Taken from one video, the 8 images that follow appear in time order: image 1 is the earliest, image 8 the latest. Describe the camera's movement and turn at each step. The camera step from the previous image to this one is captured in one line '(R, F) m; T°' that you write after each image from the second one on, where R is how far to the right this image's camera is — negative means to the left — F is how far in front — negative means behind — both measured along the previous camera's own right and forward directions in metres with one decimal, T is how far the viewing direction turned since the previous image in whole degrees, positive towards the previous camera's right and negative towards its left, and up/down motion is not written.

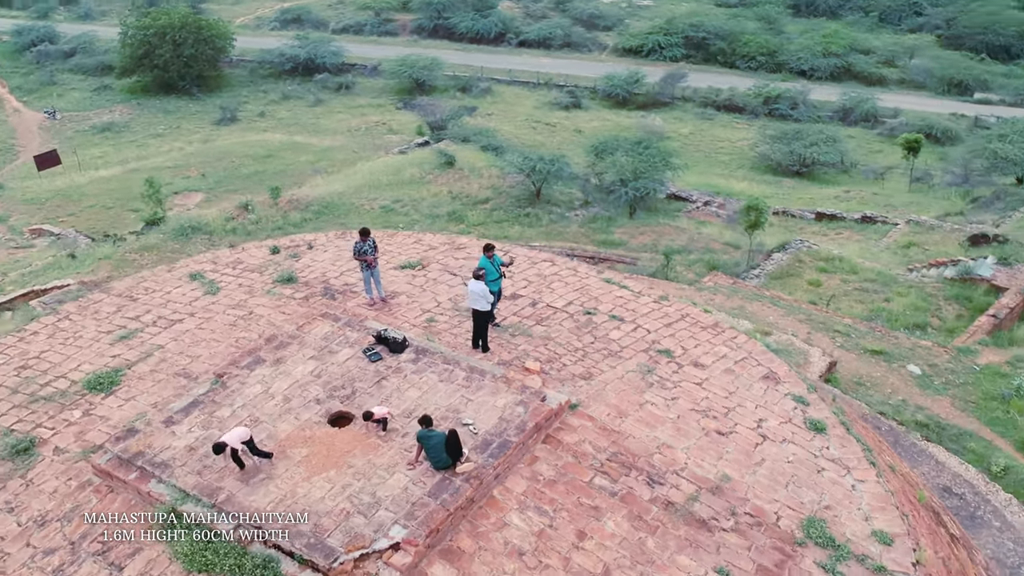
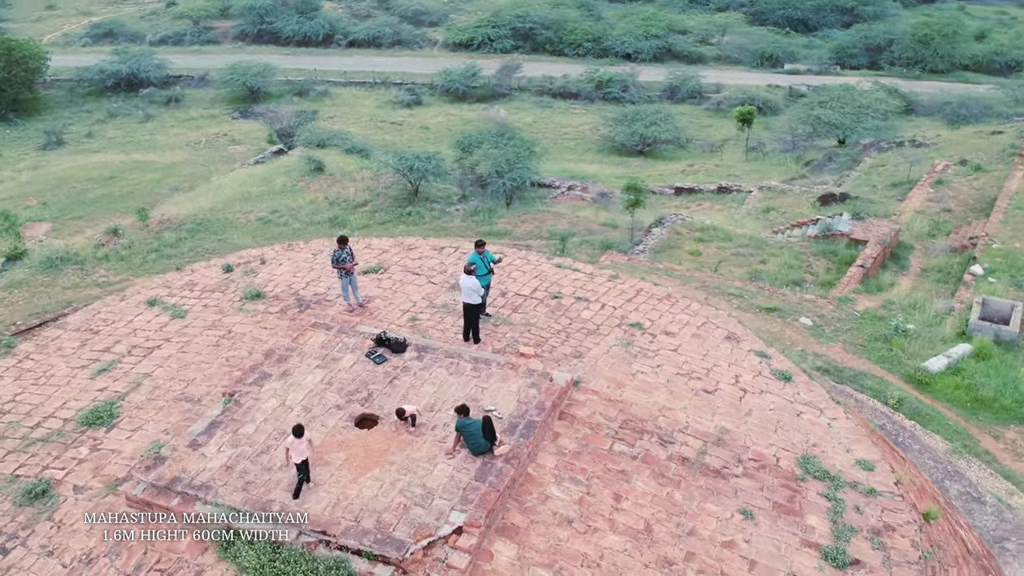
(-0.9, -0.2) m; +10°
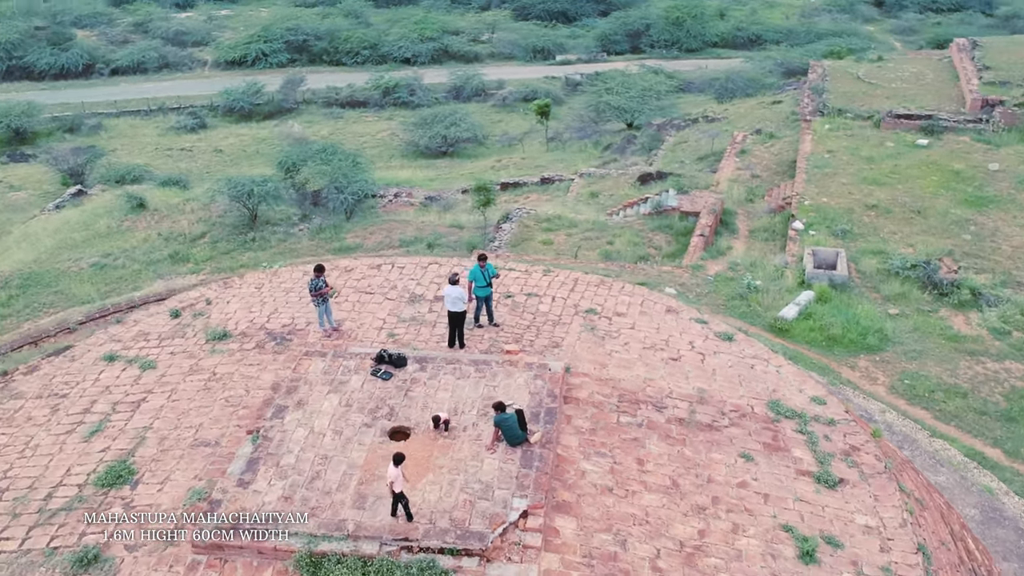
(-1.2, -0.3) m; +13°
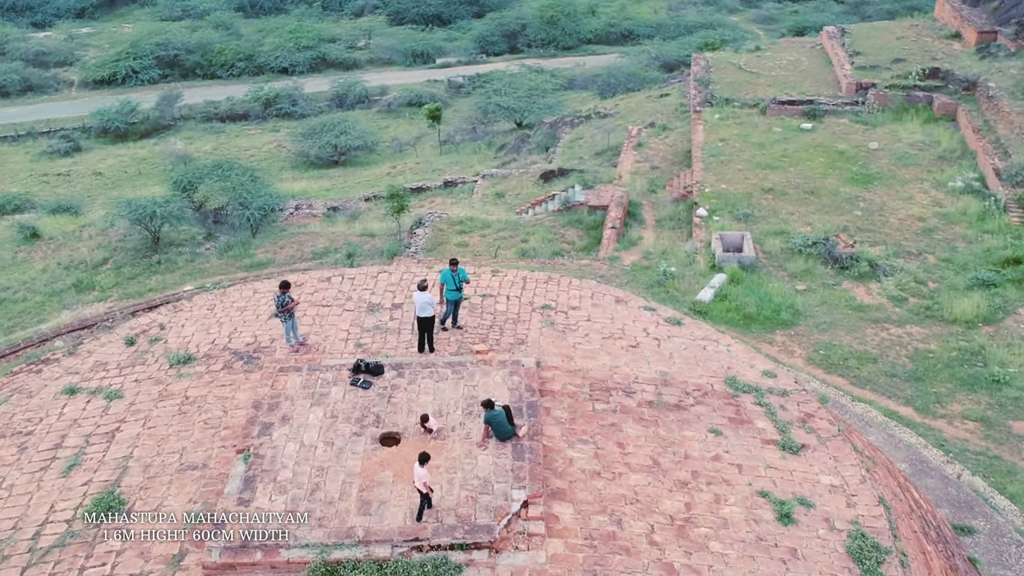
(-0.5, -0.2) m; +7°
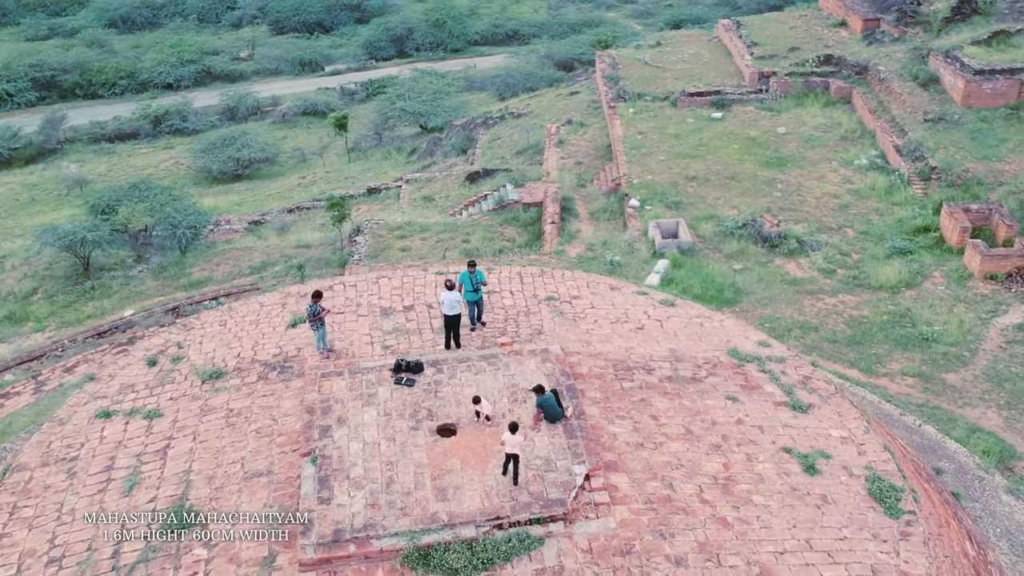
(-0.9, -0.3) m; +7°
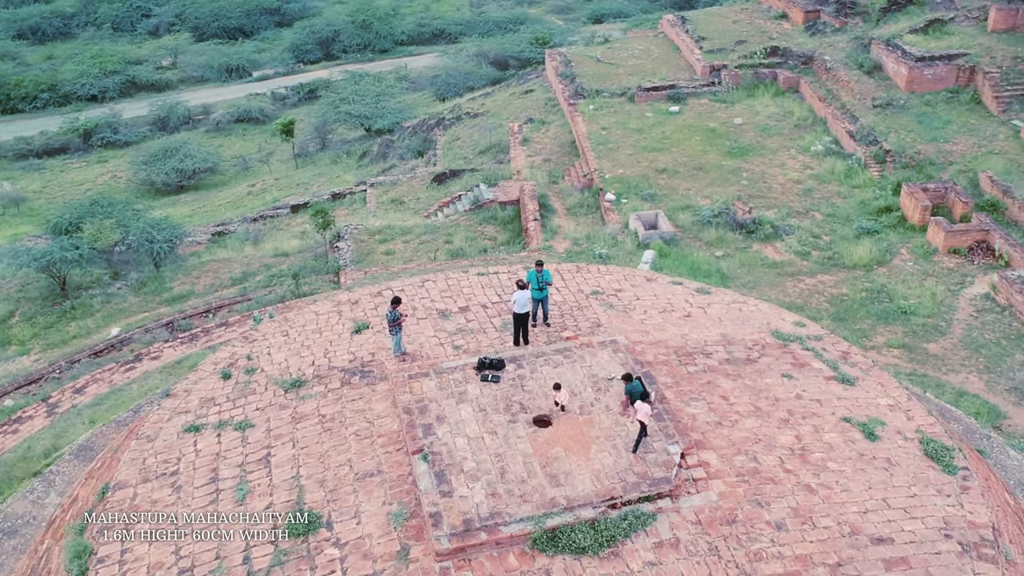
(-1.0, -0.3) m; +5°
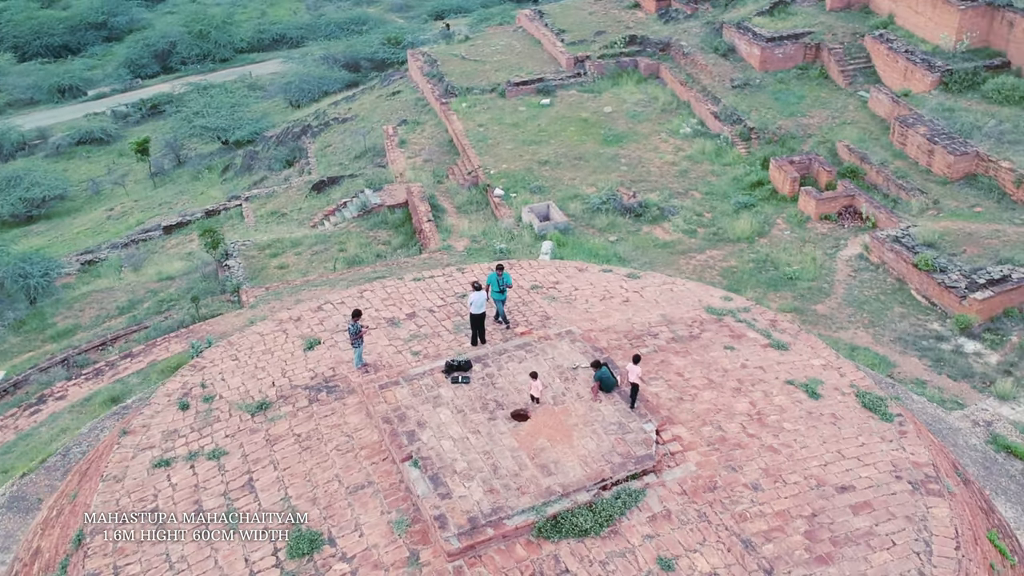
(-0.7, -0.1) m; +9°
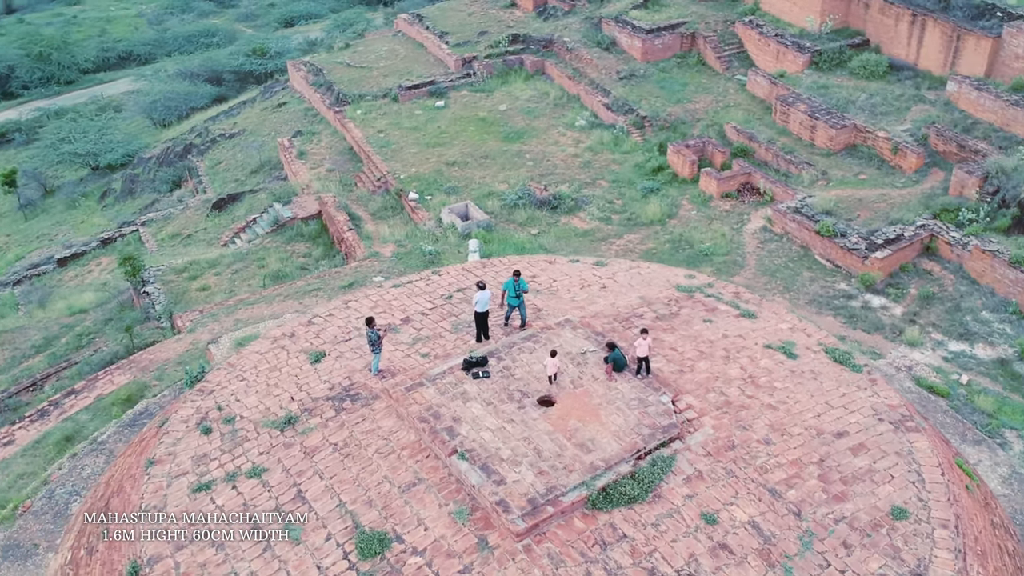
(-1.1, -0.3) m; +8°
